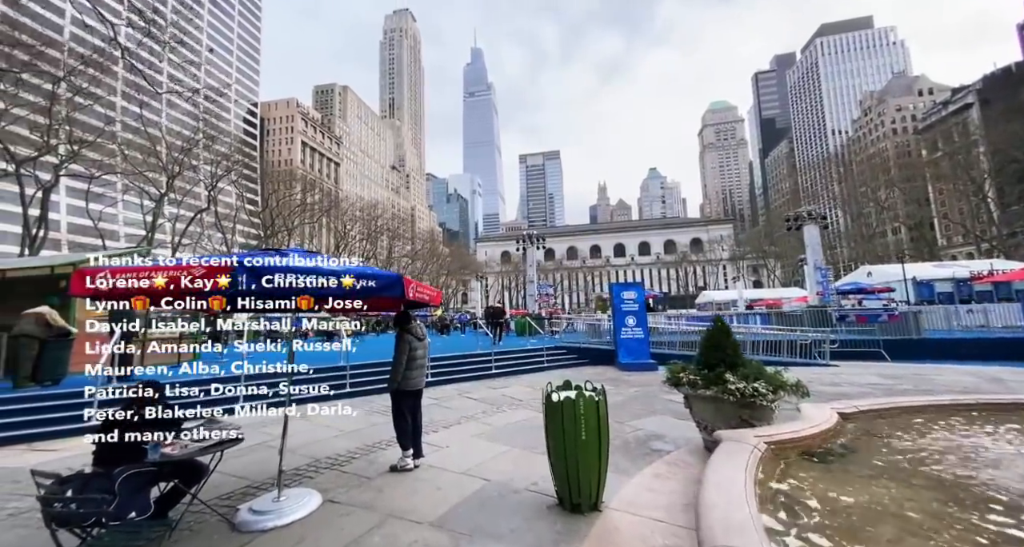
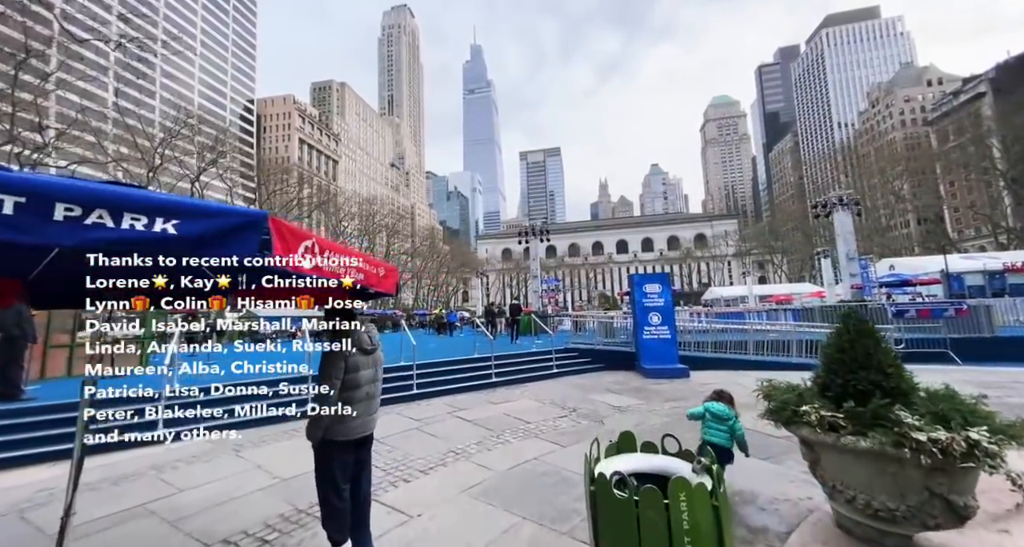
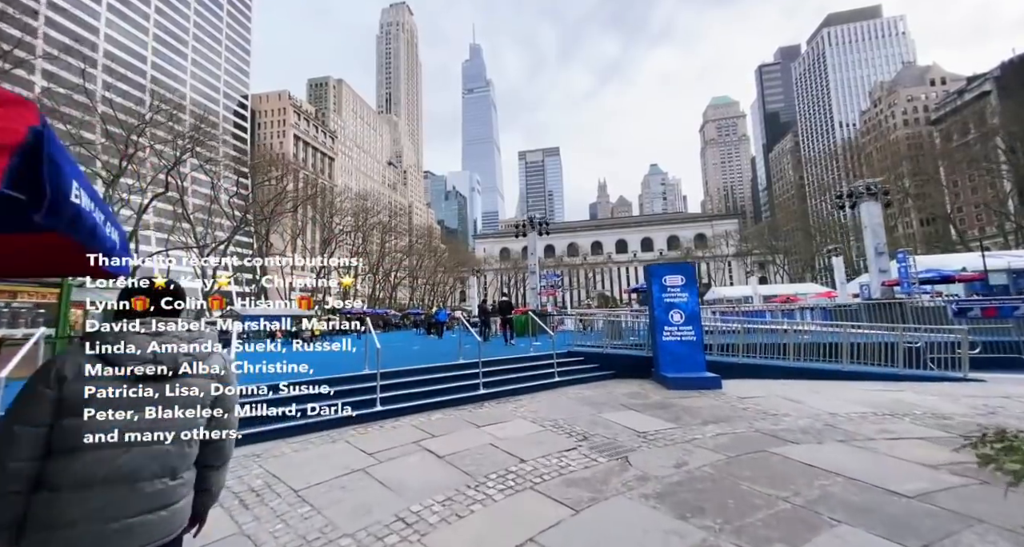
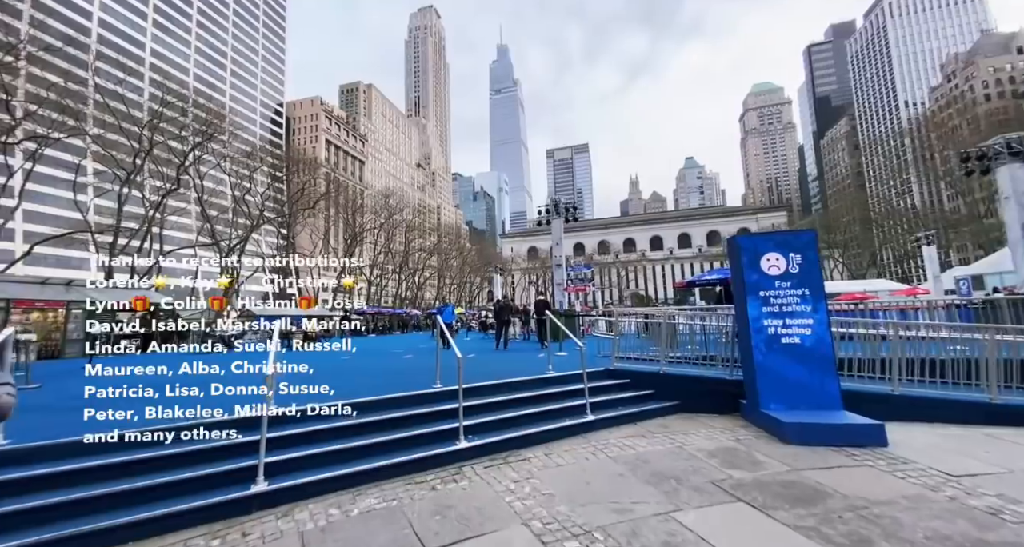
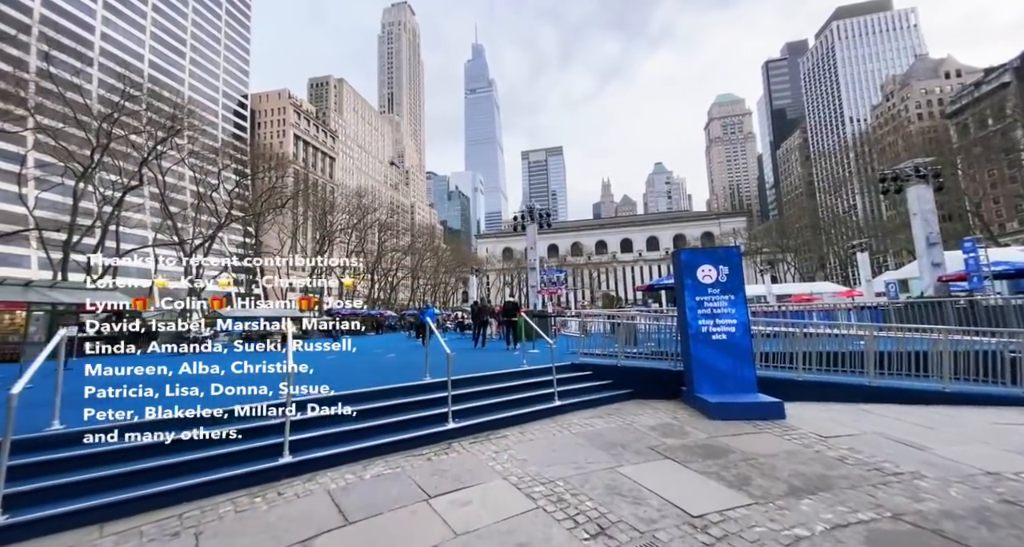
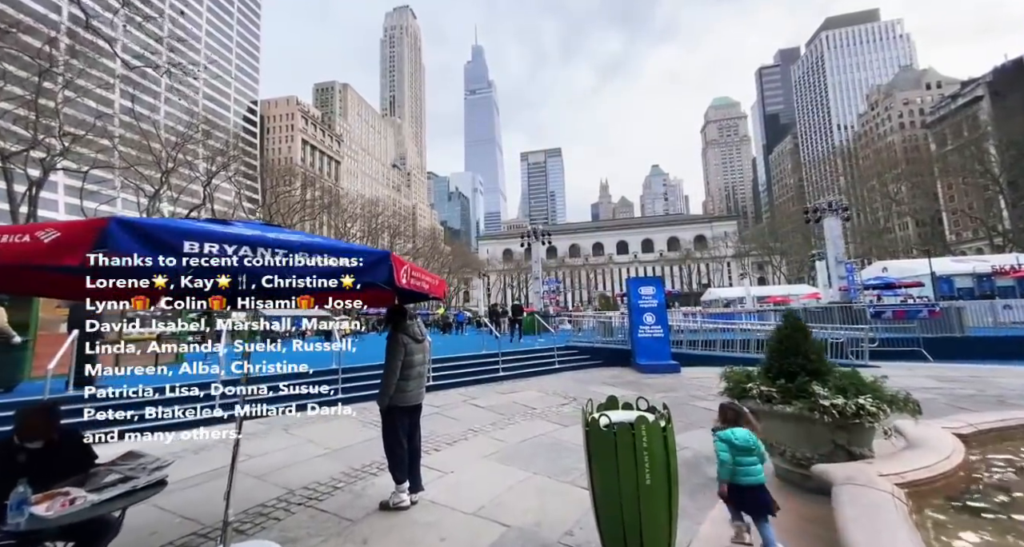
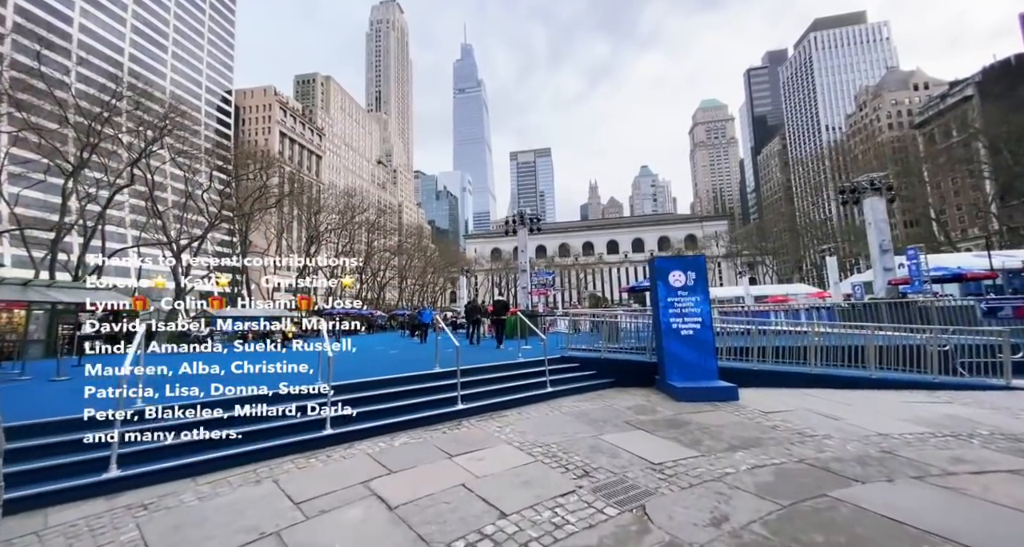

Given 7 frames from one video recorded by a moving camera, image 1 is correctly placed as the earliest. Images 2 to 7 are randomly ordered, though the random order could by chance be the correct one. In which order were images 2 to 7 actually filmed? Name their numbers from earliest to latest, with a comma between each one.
6, 2, 3, 7, 5, 4
